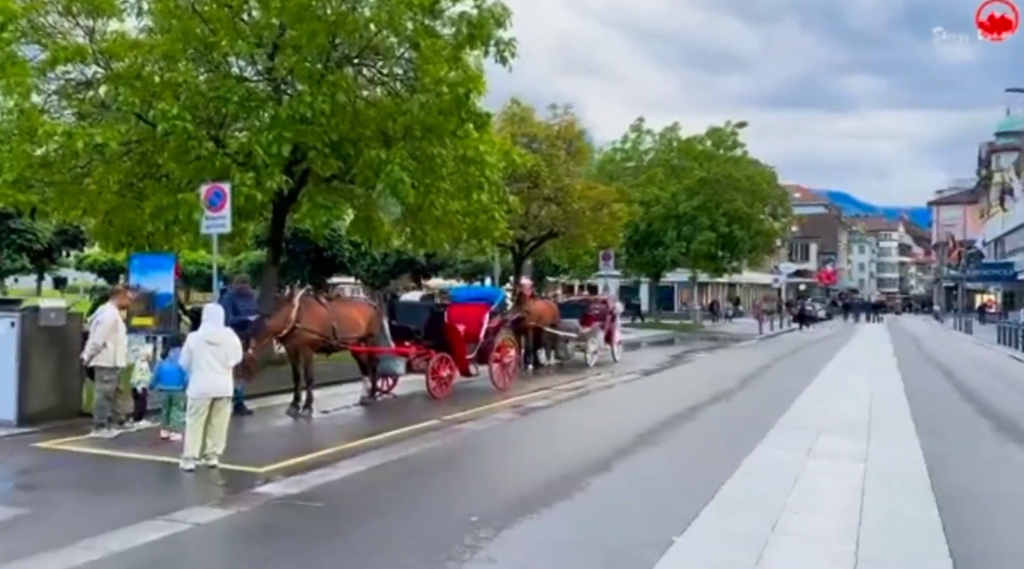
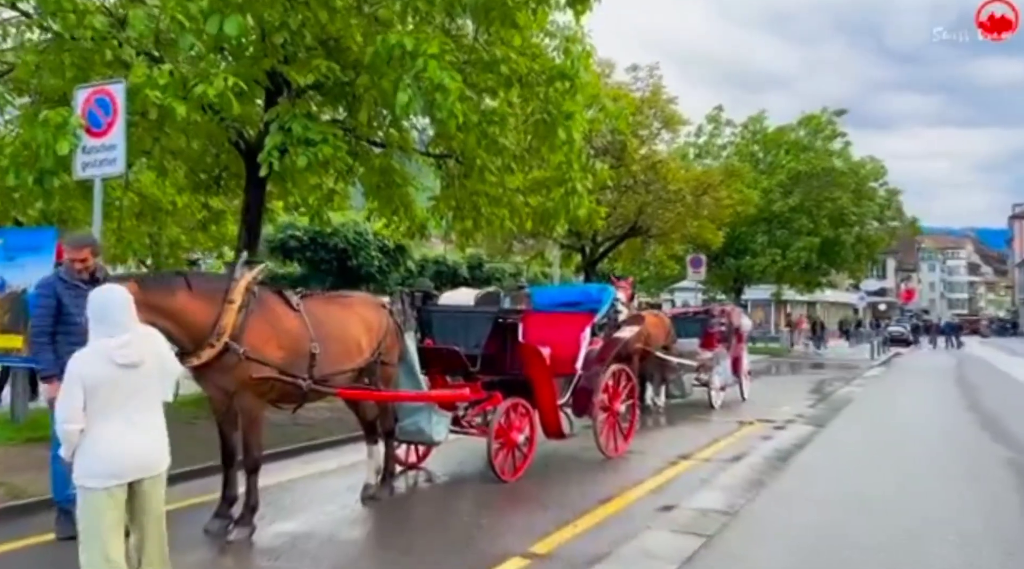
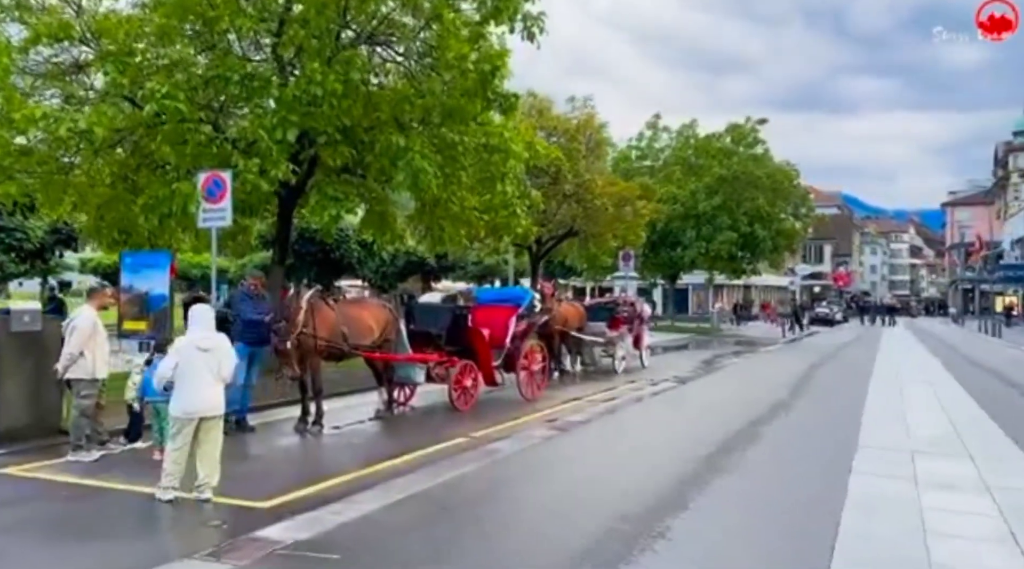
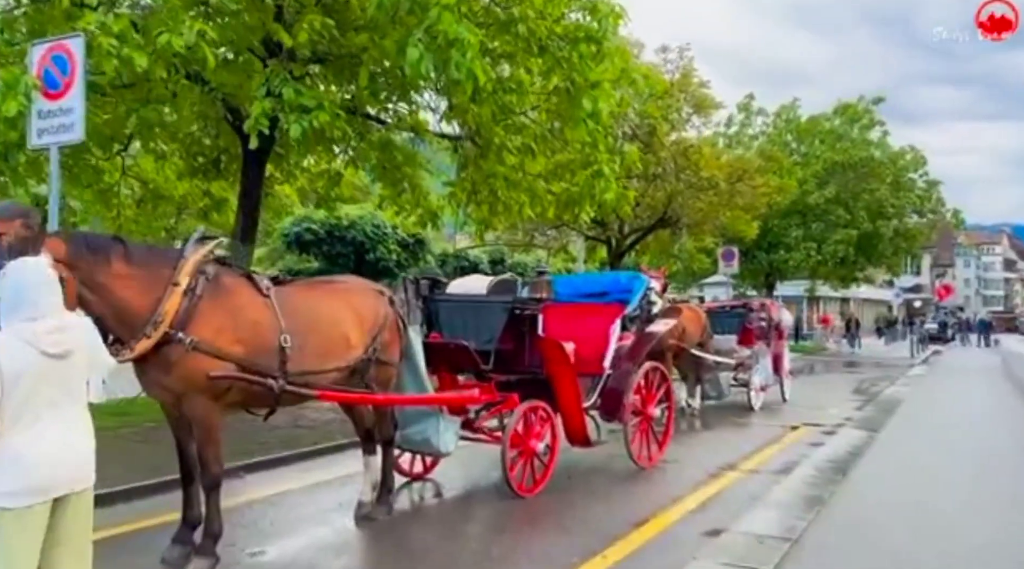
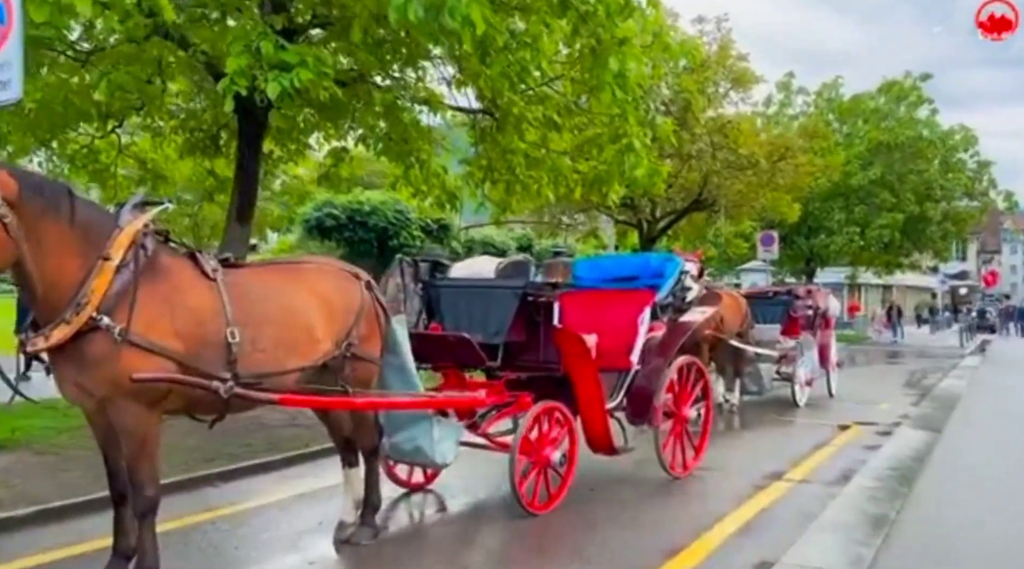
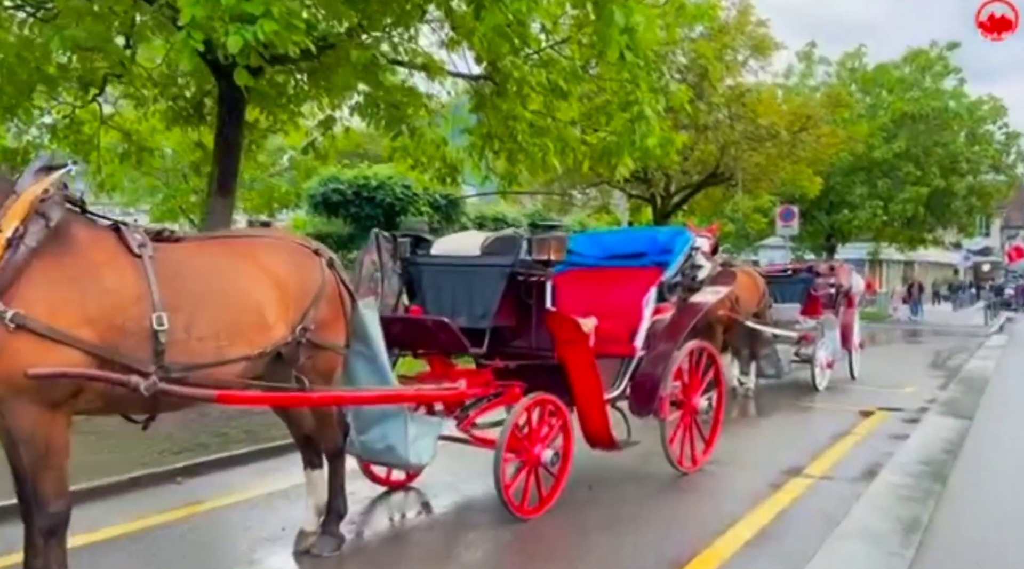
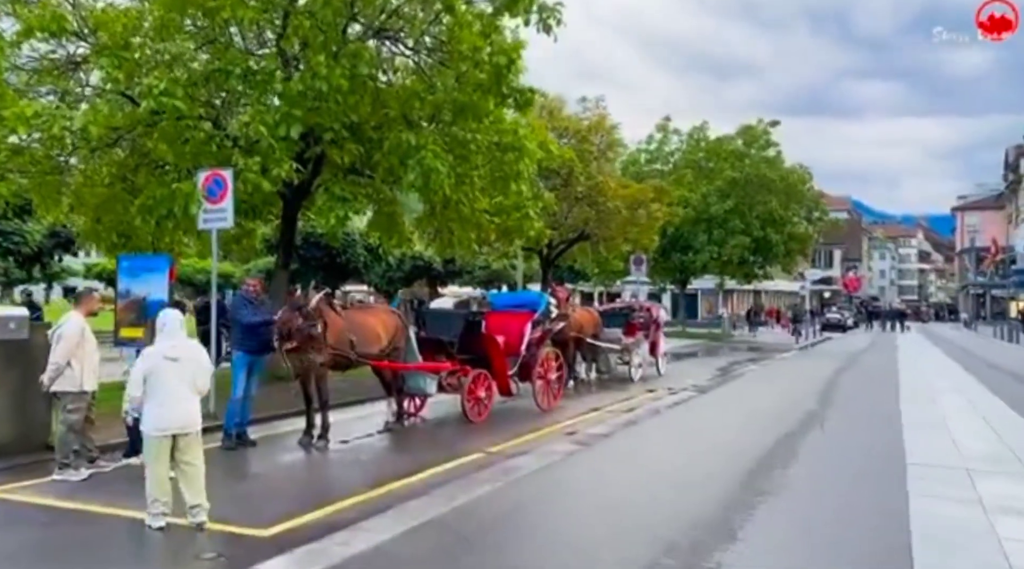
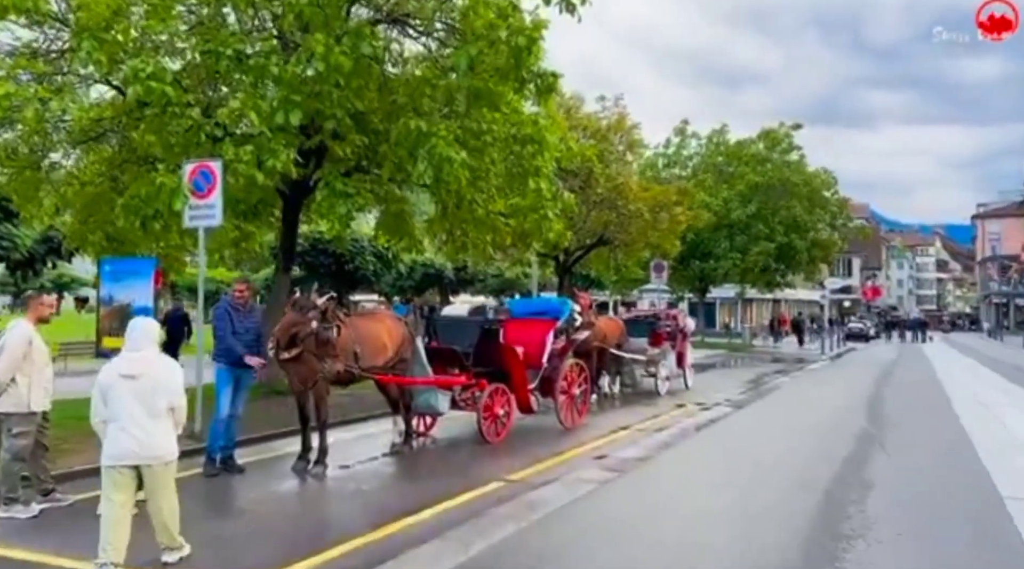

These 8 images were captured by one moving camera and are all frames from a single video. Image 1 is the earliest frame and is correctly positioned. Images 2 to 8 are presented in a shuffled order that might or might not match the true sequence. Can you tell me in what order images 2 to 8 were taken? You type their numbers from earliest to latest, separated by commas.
3, 7, 8, 2, 4, 5, 6
